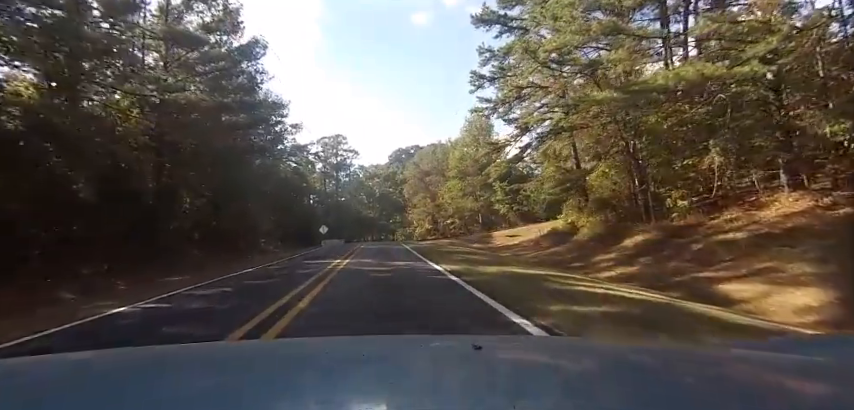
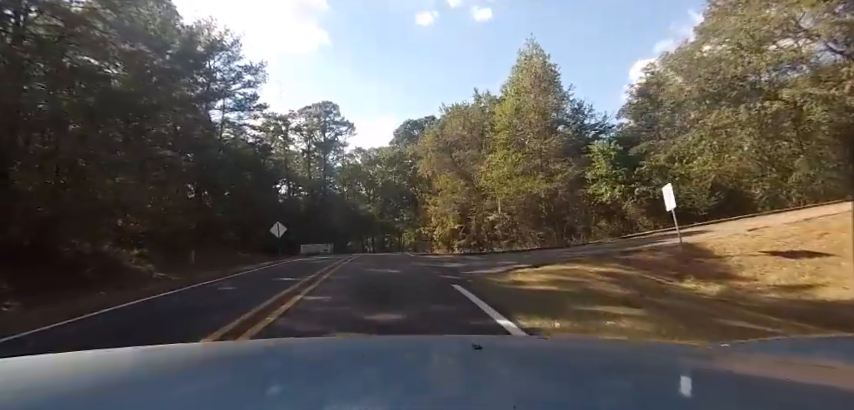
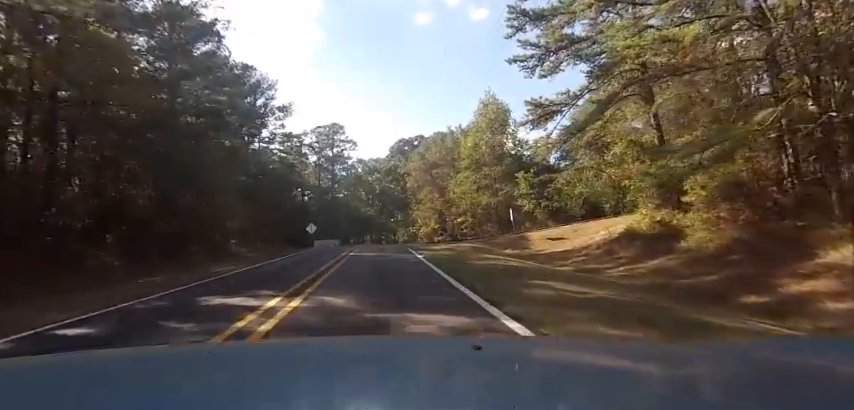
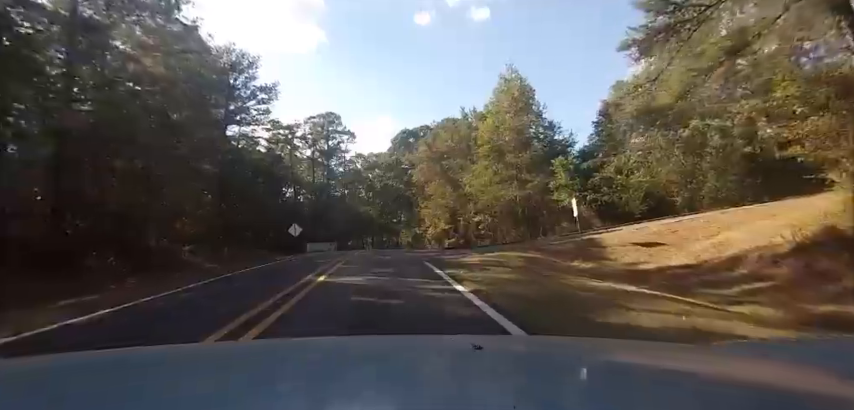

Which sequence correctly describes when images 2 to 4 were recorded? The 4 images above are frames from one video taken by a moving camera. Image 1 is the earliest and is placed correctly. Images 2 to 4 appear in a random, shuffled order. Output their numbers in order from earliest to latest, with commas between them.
3, 4, 2
